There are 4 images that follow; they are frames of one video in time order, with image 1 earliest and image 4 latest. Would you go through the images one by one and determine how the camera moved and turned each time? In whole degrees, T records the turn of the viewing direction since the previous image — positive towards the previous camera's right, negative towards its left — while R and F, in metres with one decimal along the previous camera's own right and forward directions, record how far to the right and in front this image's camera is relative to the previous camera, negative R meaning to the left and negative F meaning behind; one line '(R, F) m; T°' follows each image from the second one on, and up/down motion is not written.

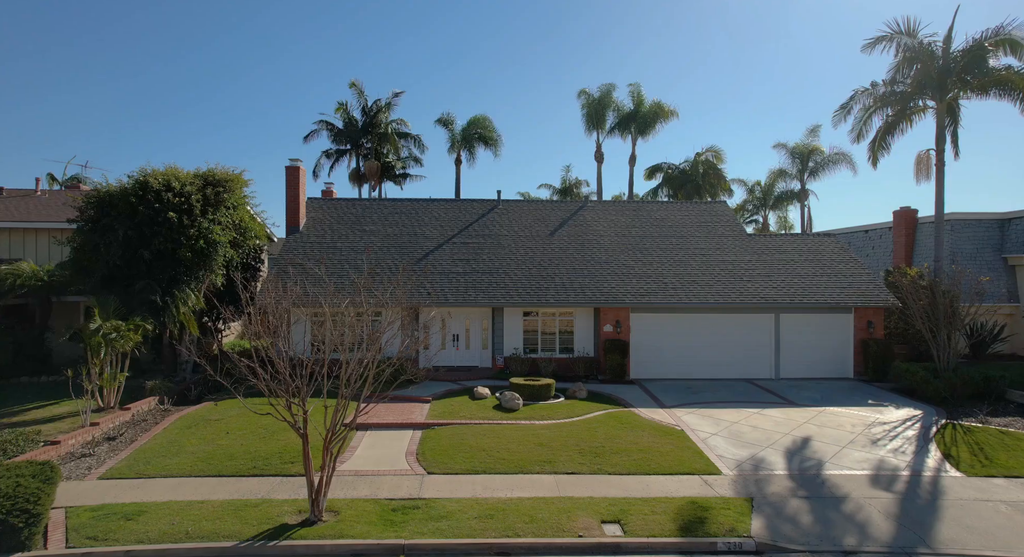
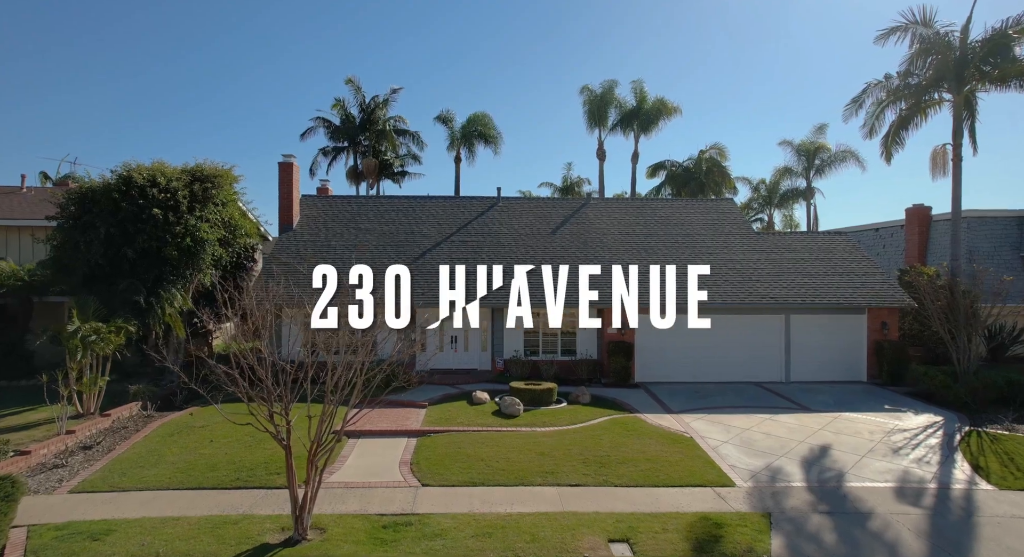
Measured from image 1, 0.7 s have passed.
(0.0, +0.7) m; 0°
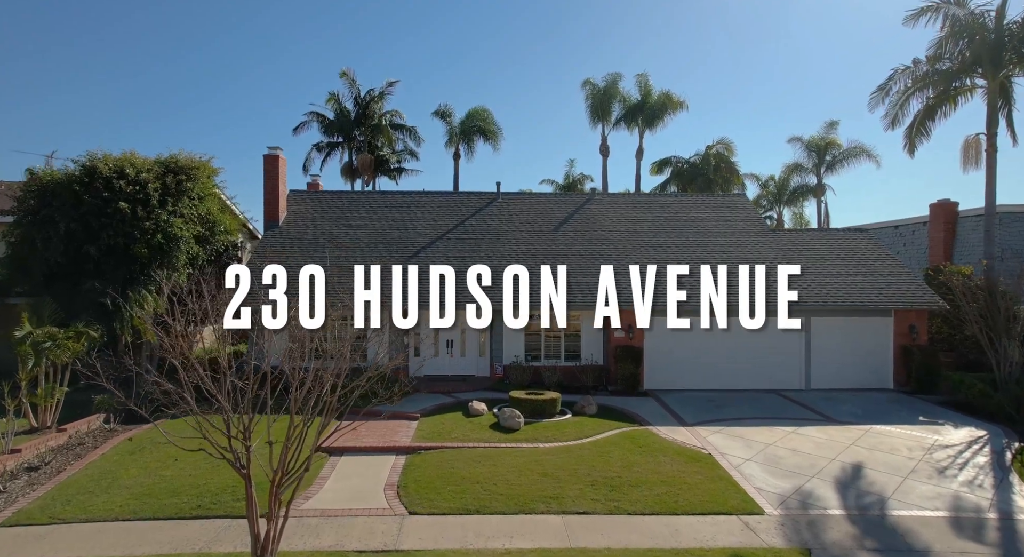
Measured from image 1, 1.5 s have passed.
(0.0, +1.3) m; 0°
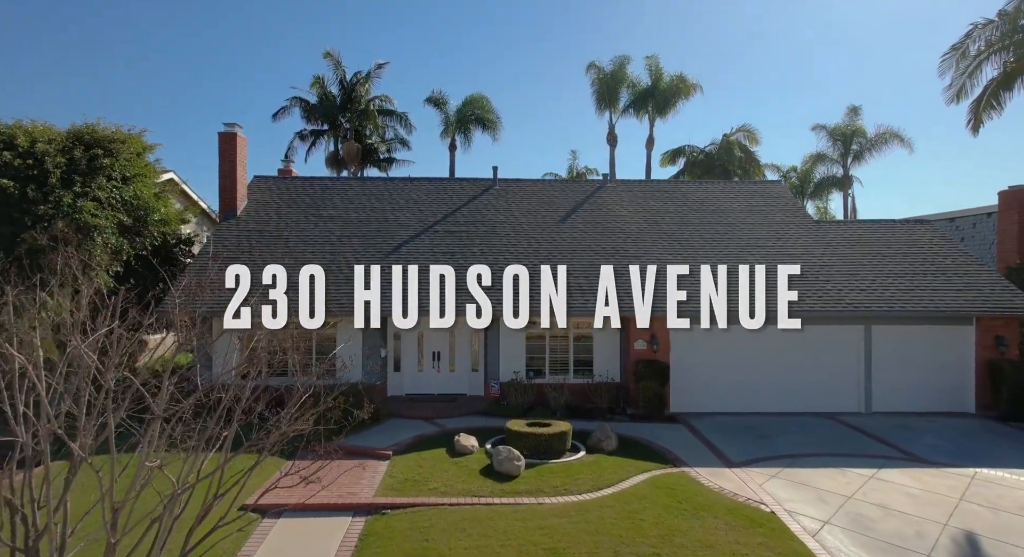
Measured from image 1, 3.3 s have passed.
(+0.1, +3.1) m; 0°
